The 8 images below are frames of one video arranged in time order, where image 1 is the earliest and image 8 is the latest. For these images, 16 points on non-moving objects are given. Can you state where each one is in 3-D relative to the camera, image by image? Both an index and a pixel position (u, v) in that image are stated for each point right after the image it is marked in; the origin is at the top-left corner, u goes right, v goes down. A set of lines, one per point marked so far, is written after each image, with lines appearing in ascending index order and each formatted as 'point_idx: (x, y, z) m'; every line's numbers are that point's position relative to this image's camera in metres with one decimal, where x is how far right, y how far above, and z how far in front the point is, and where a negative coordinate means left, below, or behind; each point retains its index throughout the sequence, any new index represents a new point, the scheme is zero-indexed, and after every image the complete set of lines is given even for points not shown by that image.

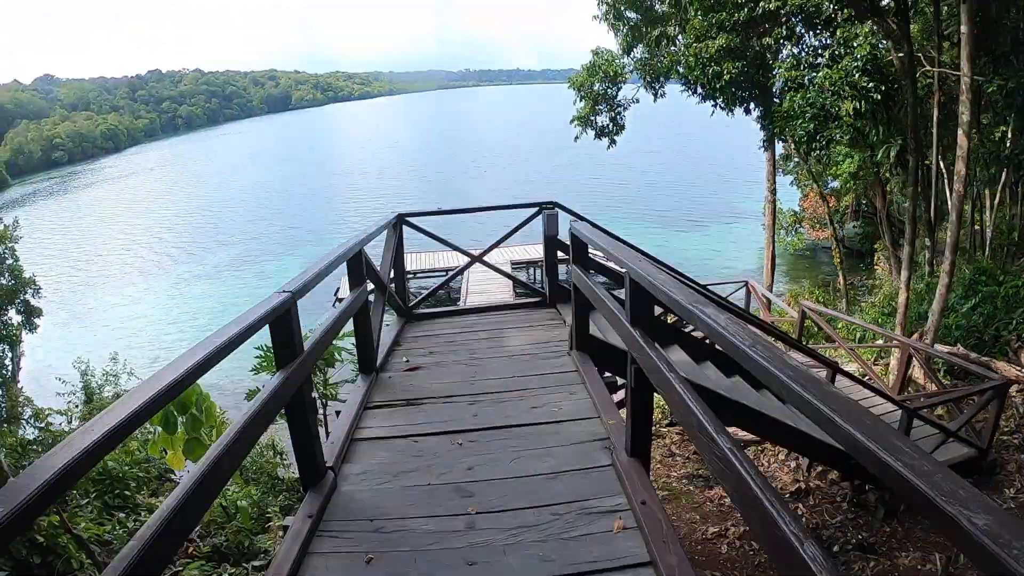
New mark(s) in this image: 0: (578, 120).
0: (+1.3, +3.1, +11.1) m
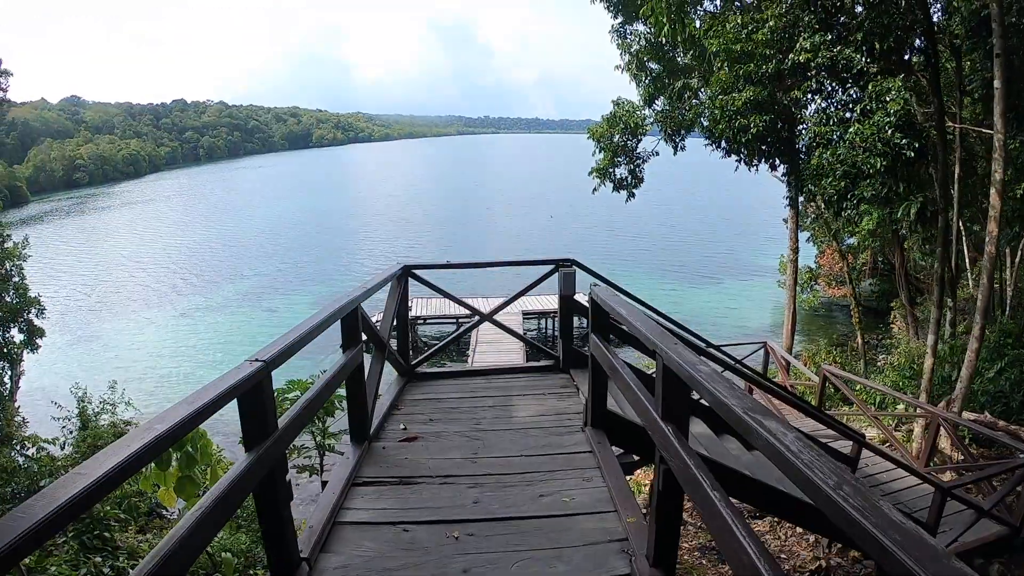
0: (+1.6, +2.1, +10.9) m
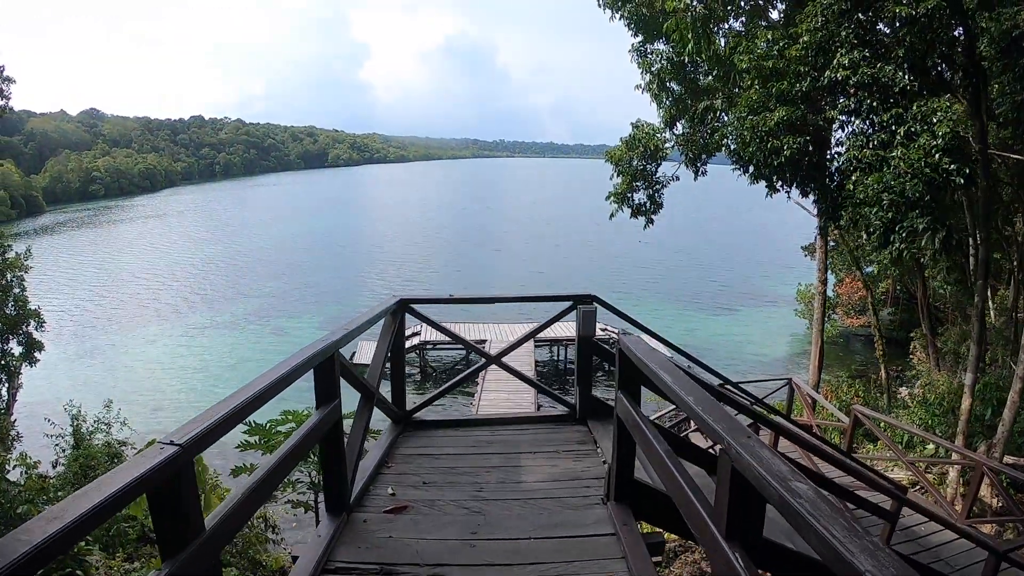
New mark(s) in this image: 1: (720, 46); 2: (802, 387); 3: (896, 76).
0: (+1.8, +1.7, +10.5) m
1: (+3.0, +3.5, +8.6) m
2: (+4.3, -1.4, +8.8) m
3: (+4.0, +2.2, +6.3) m
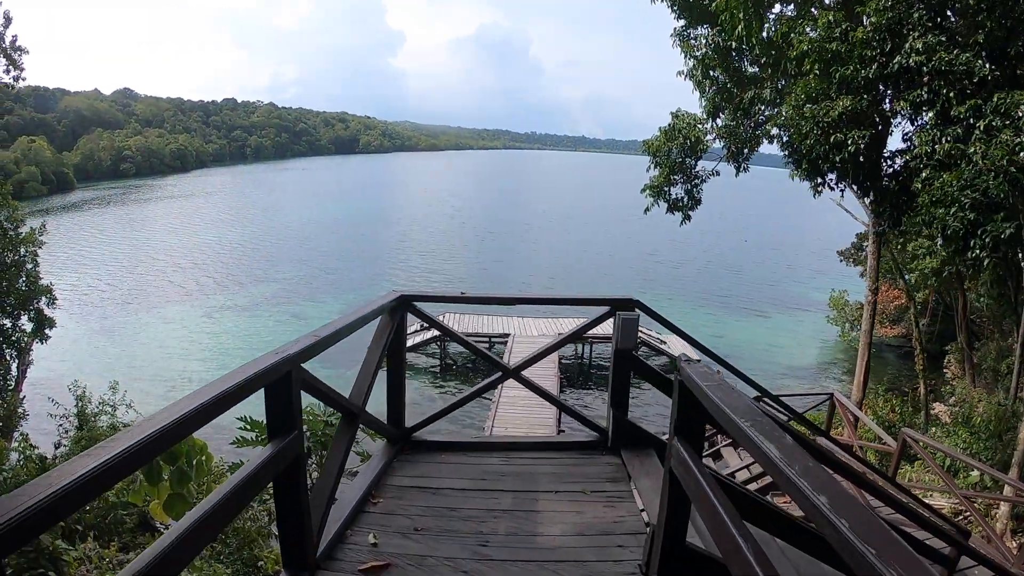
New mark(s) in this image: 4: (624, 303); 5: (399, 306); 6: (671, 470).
0: (+2.3, +1.7, +9.8) m
1: (+3.4, +3.4, +7.8) m
2: (+4.5, -1.5, +8.1) m
3: (+4.3, +2.1, +5.6) m
4: (+0.5, -0.1, +2.8) m
5: (-0.5, -0.1, +2.7) m
6: (+0.5, -0.5, +1.8) m
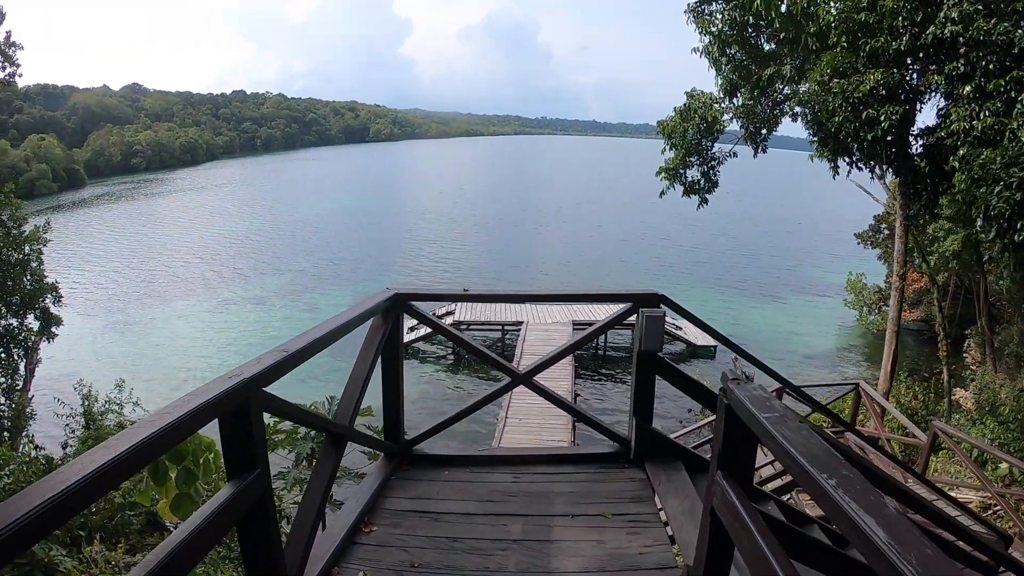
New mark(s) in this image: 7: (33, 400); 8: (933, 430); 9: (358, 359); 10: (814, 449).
0: (+2.4, +1.8, +9.4) m
1: (+3.5, +3.6, +7.4) m
2: (+4.6, -1.3, +7.7) m
3: (+4.4, +2.2, +5.2) m
4: (+0.6, 0.0, +2.5) m
5: (-0.5, -0.1, +2.4) m
6: (+0.5, -0.5, +1.5) m
7: (-10.1, -2.4, +12.6) m
8: (+5.1, -1.7, +7.2) m
9: (-0.6, -0.3, +2.2) m
10: (+0.5, -0.3, +1.1) m
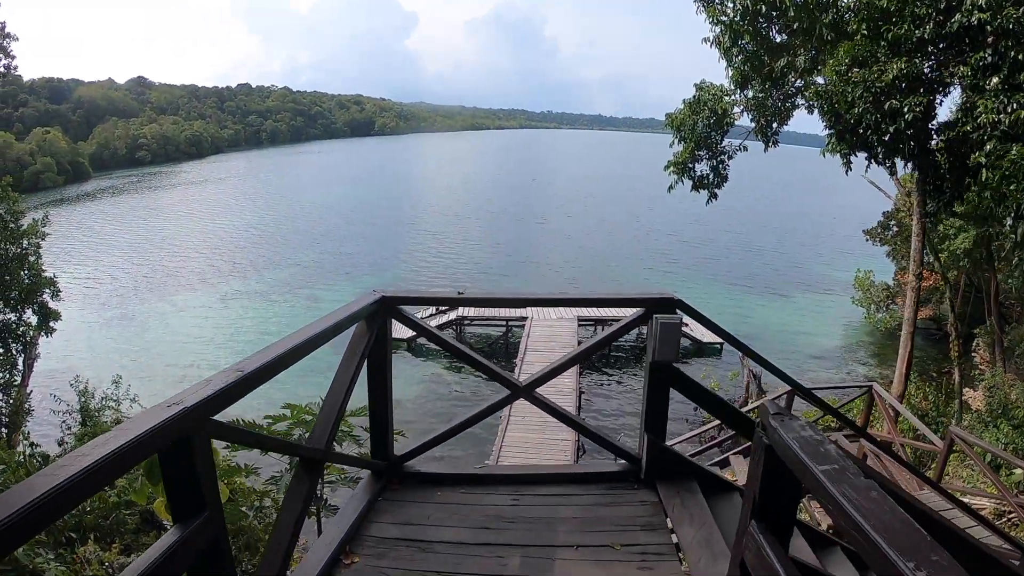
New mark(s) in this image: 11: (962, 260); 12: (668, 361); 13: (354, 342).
0: (+2.5, +1.9, +9.2) m
1: (+3.5, +3.6, +7.1) m
2: (+4.7, -1.3, +7.5) m
3: (+4.4, +2.2, +4.9) m
4: (+0.6, -0.1, +2.3) m
5: (-0.5, -0.1, +2.2) m
6: (+0.5, -0.6, +1.2) m
7: (-10.0, -2.2, +12.4) m
8: (+5.1, -1.7, +6.9) m
9: (-0.6, -0.3, +2.0) m
10: (+0.5, -0.3, +0.8) m
11: (+10.0, +0.6, +13.2) m
12: (+0.6, -0.3, +2.2) m
13: (-0.6, -0.2, +2.1) m
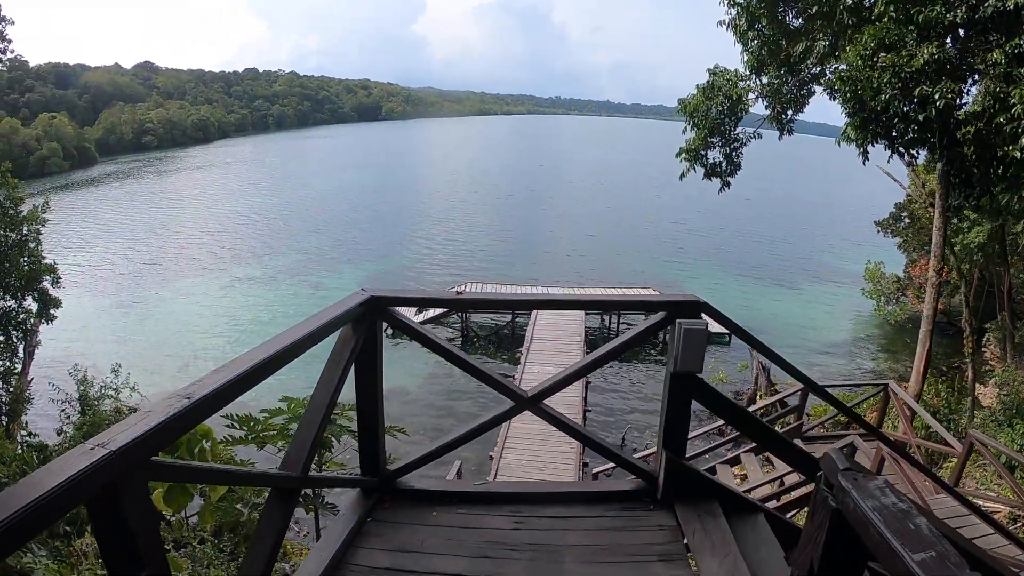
0: (+2.5, +2.0, +8.9) m
1: (+3.6, +3.6, +6.8) m
2: (+4.7, -1.3, +7.2) m
3: (+4.5, +2.2, +4.6) m
4: (+0.6, -0.1, +2.1) m
5: (-0.5, -0.1, +2.0) m
6: (+0.5, -0.6, +1.0) m
7: (-9.9, -2.0, +12.3) m
8: (+5.2, -1.7, +6.7) m
9: (-0.6, -0.3, +1.8) m
10: (+0.5, -0.3, +0.6) m
11: (+10.1, +0.8, +12.9) m
12: (+0.6, -0.3, +2.0) m
13: (-0.5, -0.2, +1.9) m
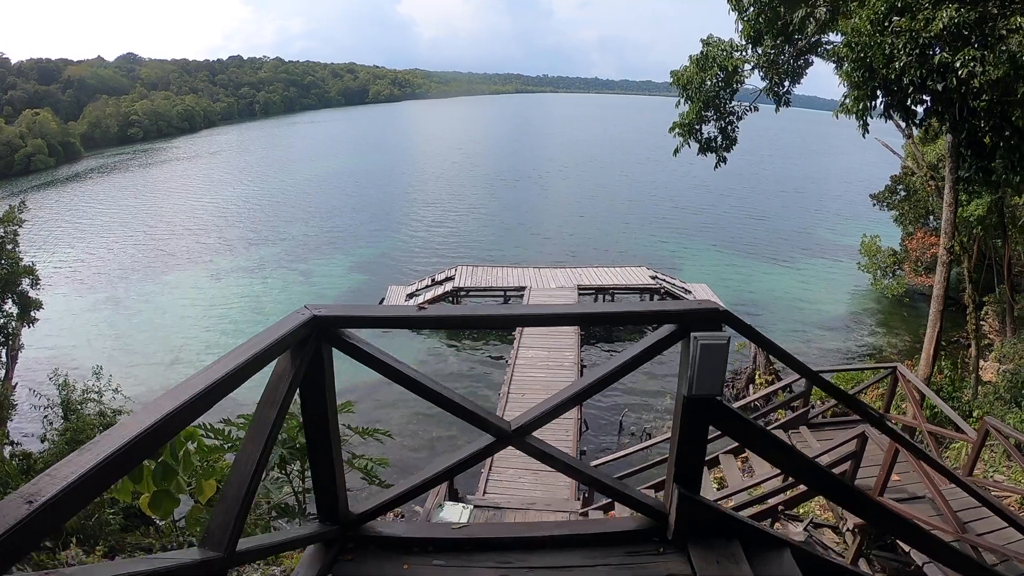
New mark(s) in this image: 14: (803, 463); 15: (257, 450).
0: (+2.4, +2.2, +8.5) m
1: (+3.4, +3.8, +6.4) m
2: (+4.7, -1.0, +7.0) m
3: (+4.3, +2.4, +4.2) m
4: (+0.5, -0.1, +1.7) m
5: (-0.5, -0.1, +1.7) m
6: (+0.4, -0.6, +0.7) m
7: (-10.0, -2.0, +12.0) m
8: (+5.1, -1.4, +6.4) m
9: (-0.6, -0.3, +1.5) m
10: (+0.5, -0.4, +0.3) m
11: (+9.9, +1.3, +12.6) m
12: (+0.5, -0.3, +1.7) m
13: (-0.6, -0.3, +1.5) m
14: (+0.9, -0.6, +1.9) m
15: (-0.6, -0.4, +1.4) m
